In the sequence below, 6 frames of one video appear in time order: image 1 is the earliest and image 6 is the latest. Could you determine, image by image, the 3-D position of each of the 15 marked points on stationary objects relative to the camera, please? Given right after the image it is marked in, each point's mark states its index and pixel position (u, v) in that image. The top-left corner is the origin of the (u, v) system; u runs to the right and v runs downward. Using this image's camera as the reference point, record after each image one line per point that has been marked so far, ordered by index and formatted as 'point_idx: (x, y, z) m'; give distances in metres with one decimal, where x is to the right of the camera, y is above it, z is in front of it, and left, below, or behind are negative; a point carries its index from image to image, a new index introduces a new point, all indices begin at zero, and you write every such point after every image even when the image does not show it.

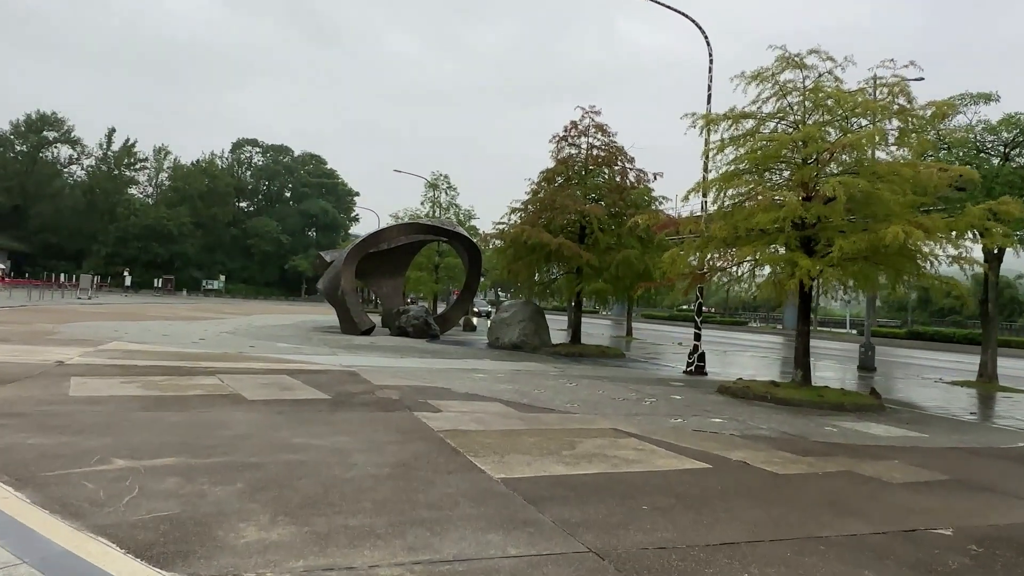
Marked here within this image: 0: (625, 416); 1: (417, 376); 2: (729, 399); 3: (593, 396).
0: (+1.6, -1.8, +9.9) m
1: (-1.8, -1.7, +13.0) m
2: (+3.9, -2.0, +12.5) m
3: (+1.4, -1.8, +11.6) m
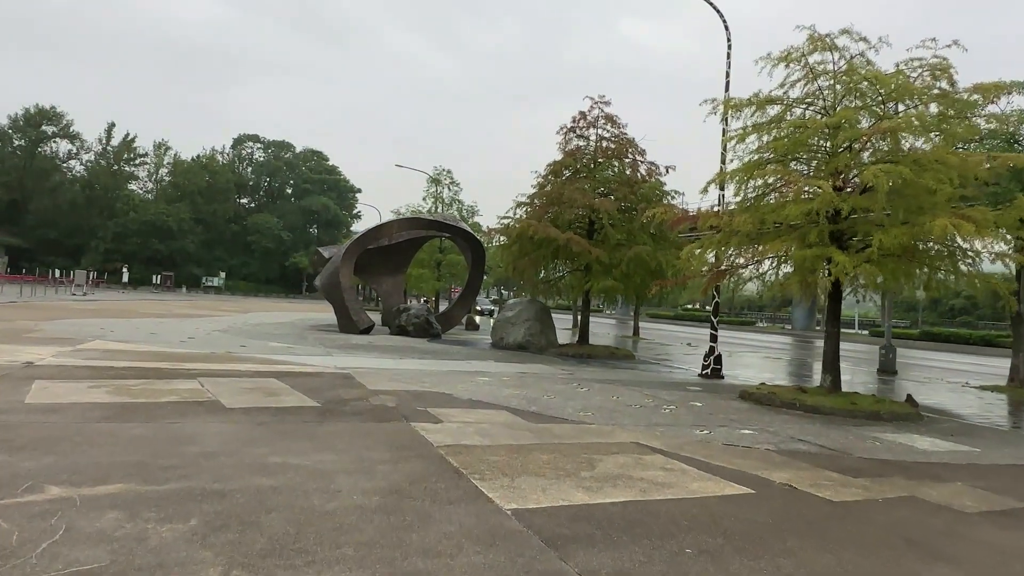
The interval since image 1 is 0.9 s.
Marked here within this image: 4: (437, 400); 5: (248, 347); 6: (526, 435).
0: (+1.7, -1.8, +9.0) m
1: (-1.7, -1.6, +12.1) m
2: (+4.0, -2.0, +11.6) m
3: (+1.5, -1.8, +10.7) m
4: (-1.0, -1.6, +9.8) m
5: (-6.2, -1.4, +16.3) m
6: (+0.2, -1.6, +7.6) m
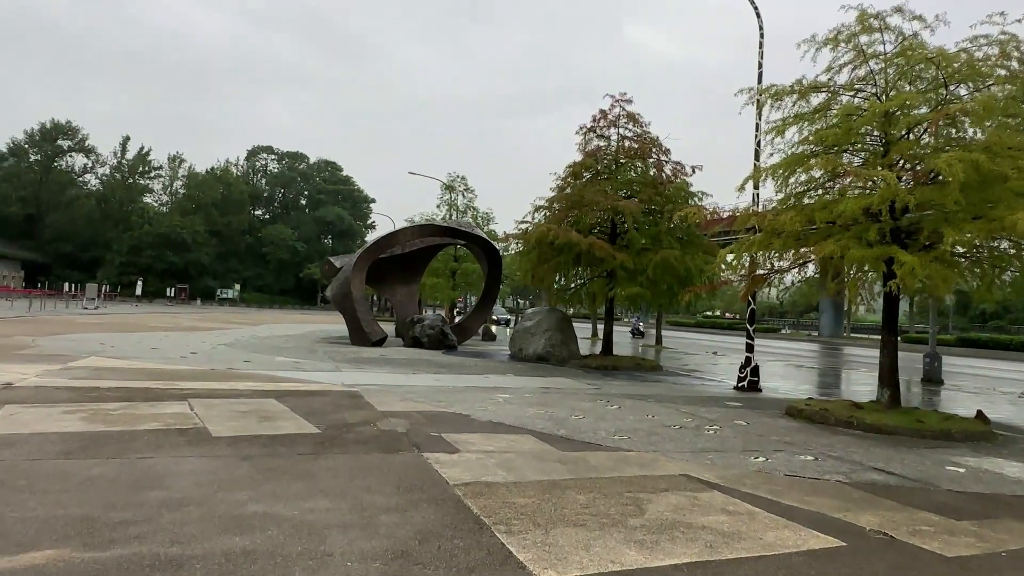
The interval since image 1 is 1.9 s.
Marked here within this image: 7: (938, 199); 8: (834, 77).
0: (+2.0, -1.9, +7.8) m
1: (-1.3, -1.8, +11.0) m
2: (+4.4, -2.1, +10.4) m
3: (+1.8, -1.9, +9.5) m
4: (-0.7, -1.7, +8.7) m
5: (-5.8, -1.7, +15.4) m
6: (+0.4, -1.7, +6.5) m
7: (+5.8, +1.2, +9.5) m
8: (+5.4, +3.5, +11.5) m
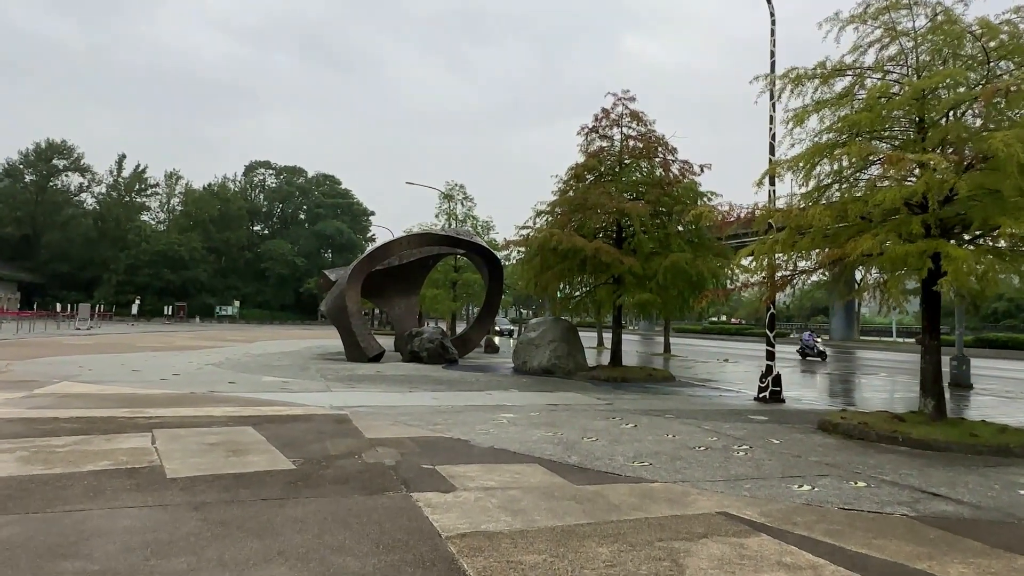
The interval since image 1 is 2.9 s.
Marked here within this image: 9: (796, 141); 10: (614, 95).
0: (+2.1, -1.9, +6.8) m
1: (-1.2, -1.9, +10.0) m
2: (+4.5, -2.1, +9.3) m
3: (+1.9, -1.9, +8.5) m
4: (-0.7, -1.8, +7.7) m
5: (-5.7, -2.0, +14.3) m
6: (+0.5, -1.8, +5.5) m
7: (+5.8, +1.3, +8.5) m
8: (+5.3, +3.5, +10.5) m
9: (+4.8, +2.5, +11.8) m
10: (+2.9, +5.5, +19.6) m
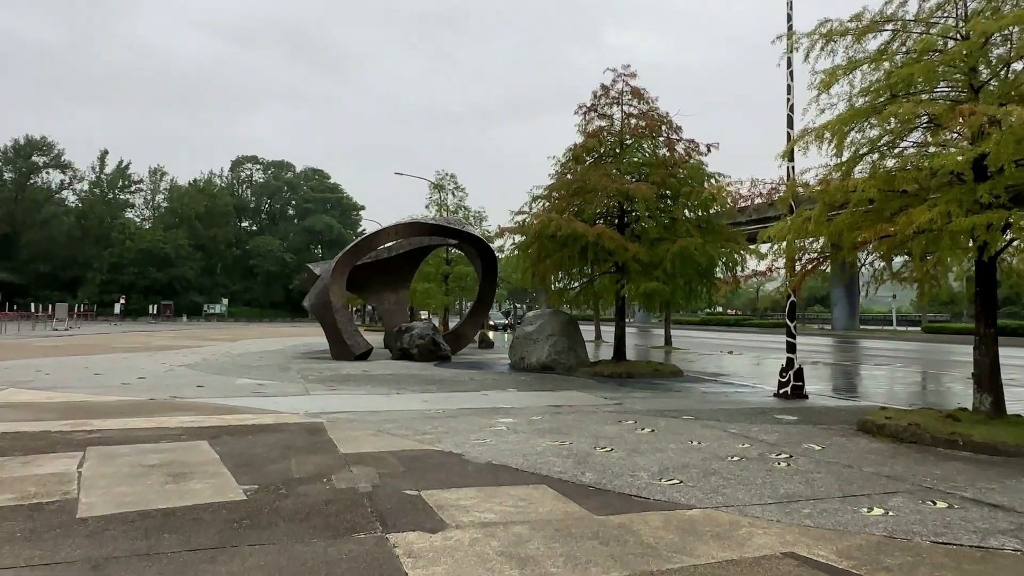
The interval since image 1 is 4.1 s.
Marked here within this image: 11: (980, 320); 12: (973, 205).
0: (+2.1, -1.7, +5.5) m
1: (-1.2, -1.8, +8.7) m
2: (+4.5, -1.9, +8.1) m
3: (+1.9, -1.8, +7.2) m
4: (-0.7, -1.7, +6.4) m
5: (-5.7, -1.9, +13.0) m
6: (+0.5, -1.6, +4.2) m
7: (+5.8, +1.5, +7.2) m
8: (+5.2, +3.7, +9.3) m
9: (+4.8, +2.8, +10.5) m
10: (+2.7, +5.8, +18.3) m
11: (+6.1, -0.4, +8.9) m
12: (+5.2, +0.9, +7.8) m
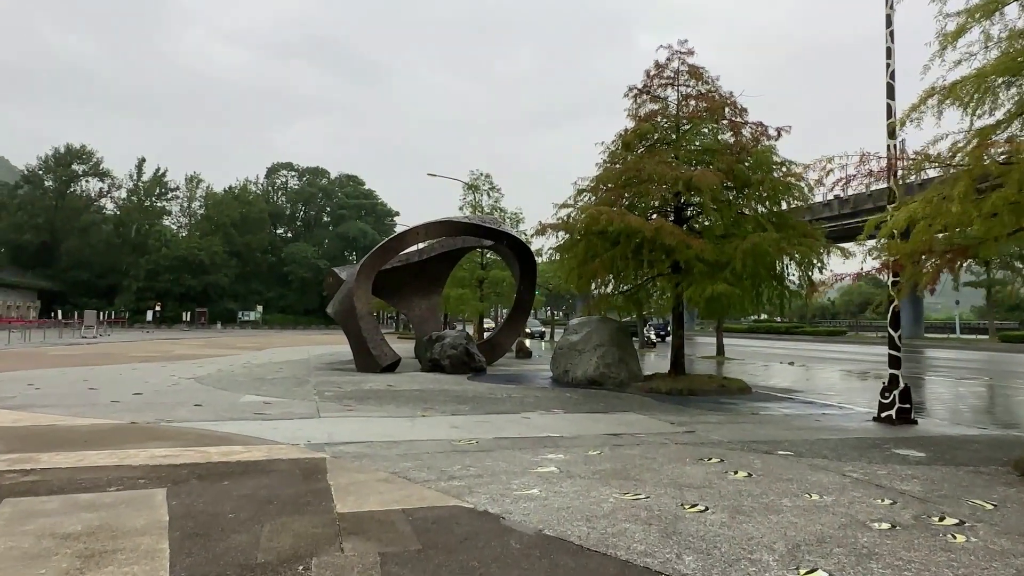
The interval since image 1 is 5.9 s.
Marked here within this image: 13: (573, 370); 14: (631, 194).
0: (+2.5, -1.7, +3.4) m
1: (-0.7, -1.8, +6.8) m
2: (+4.9, -1.8, +5.8) m
3: (+2.3, -1.7, +5.1) m
4: (-0.3, -1.7, +4.4) m
5: (-5.0, -1.9, +11.3) m
6: (+0.8, -1.6, +2.2) m
7: (+6.2, +1.5, +5.0) m
8: (+5.7, +3.7, +7.0) m
9: (+5.3, +2.7, +8.3) m
10: (+3.7, +5.7, +16.2) m
11: (+6.6, -0.4, +6.6) m
12: (+5.7, +0.9, +5.6) m
13: (+1.4, -1.9, +15.8) m
14: (+2.5, +2.0, +14.8) m
